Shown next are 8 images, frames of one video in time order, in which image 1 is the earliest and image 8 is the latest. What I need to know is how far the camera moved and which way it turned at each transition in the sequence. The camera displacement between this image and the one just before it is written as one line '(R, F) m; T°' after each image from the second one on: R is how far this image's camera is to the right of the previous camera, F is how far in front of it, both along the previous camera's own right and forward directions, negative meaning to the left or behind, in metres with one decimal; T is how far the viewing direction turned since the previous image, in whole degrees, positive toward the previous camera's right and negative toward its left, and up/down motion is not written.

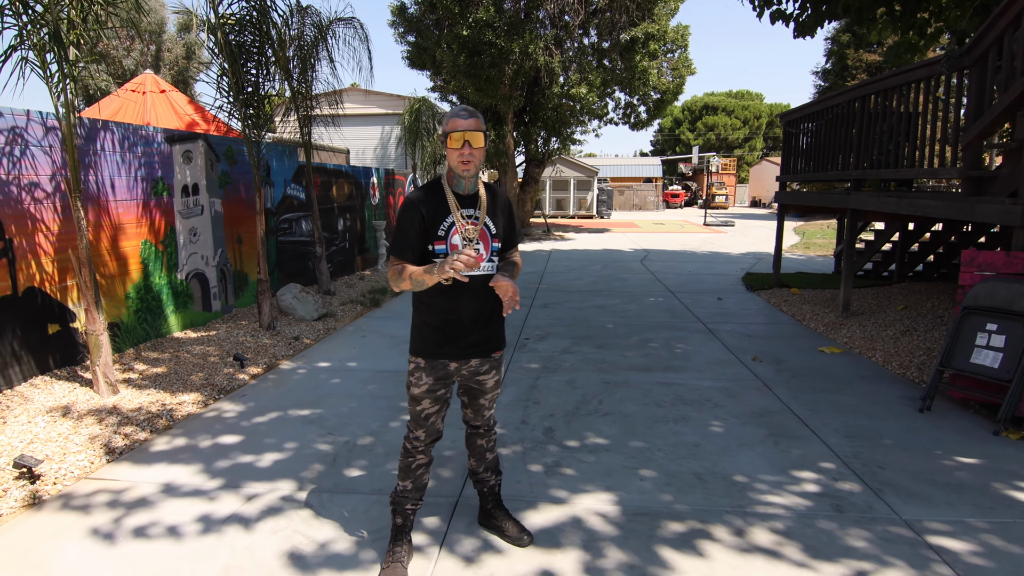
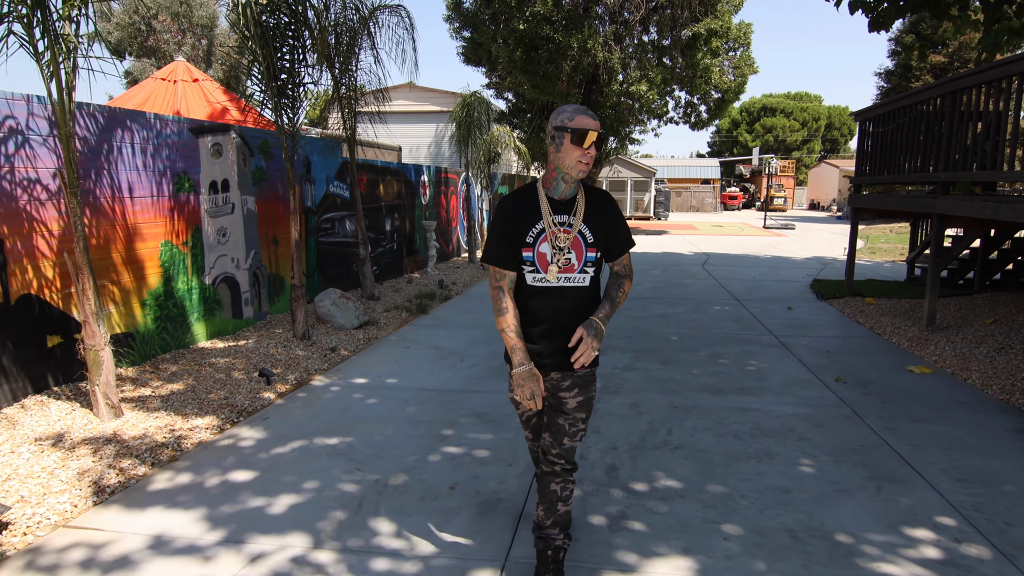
(0.0, +0.5) m; -3°
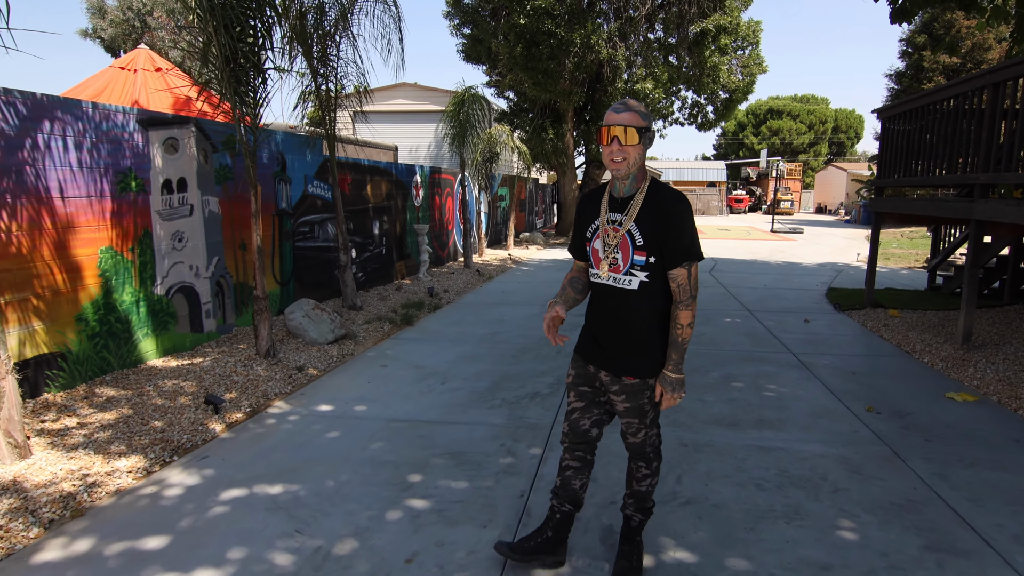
(+0.1, +0.6) m; 0°
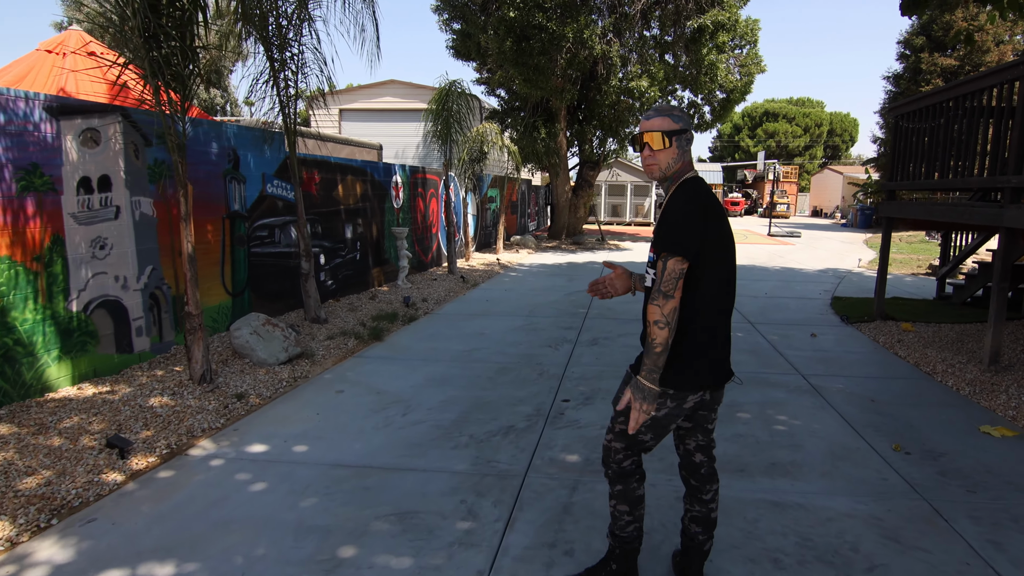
(+0.1, +0.6) m; 0°
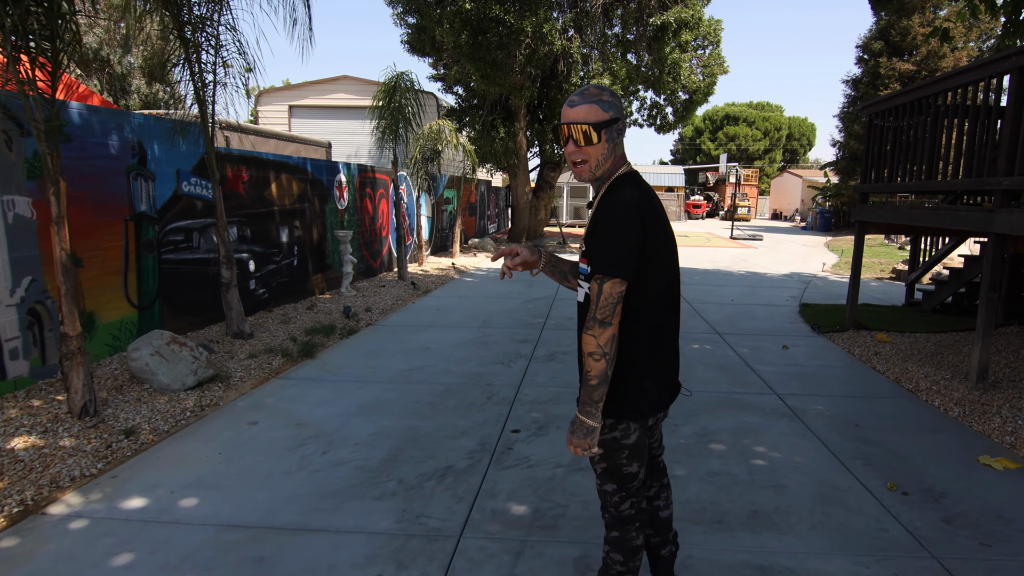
(+0.1, +0.6) m; +2°
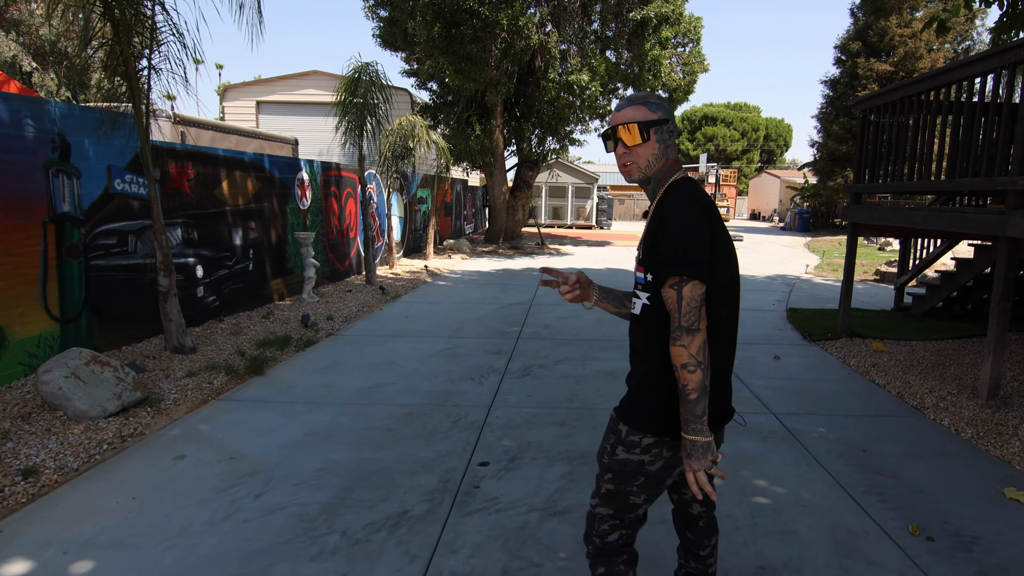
(0.0, +0.5) m; +1°
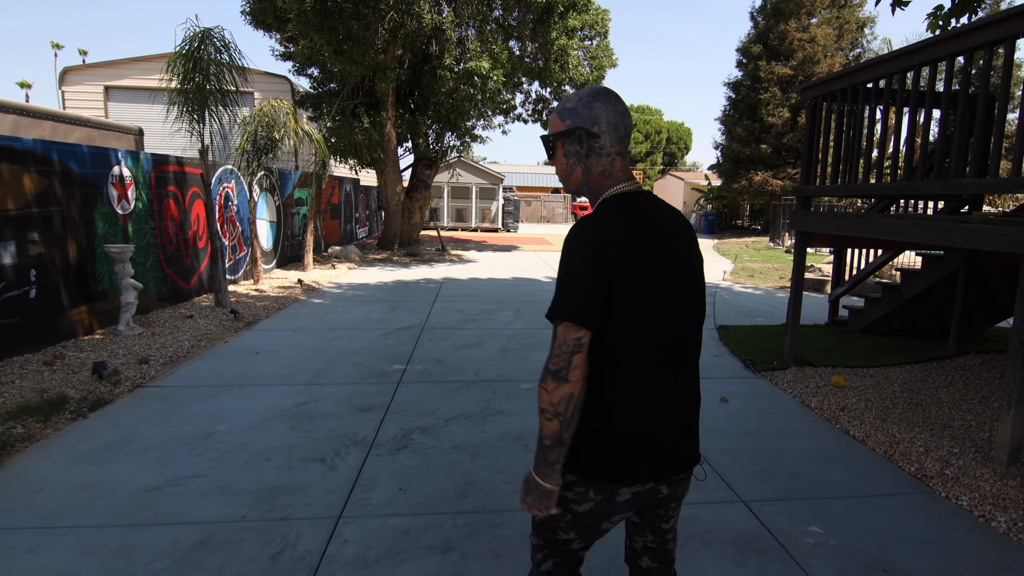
(+0.1, +1.5) m; +6°
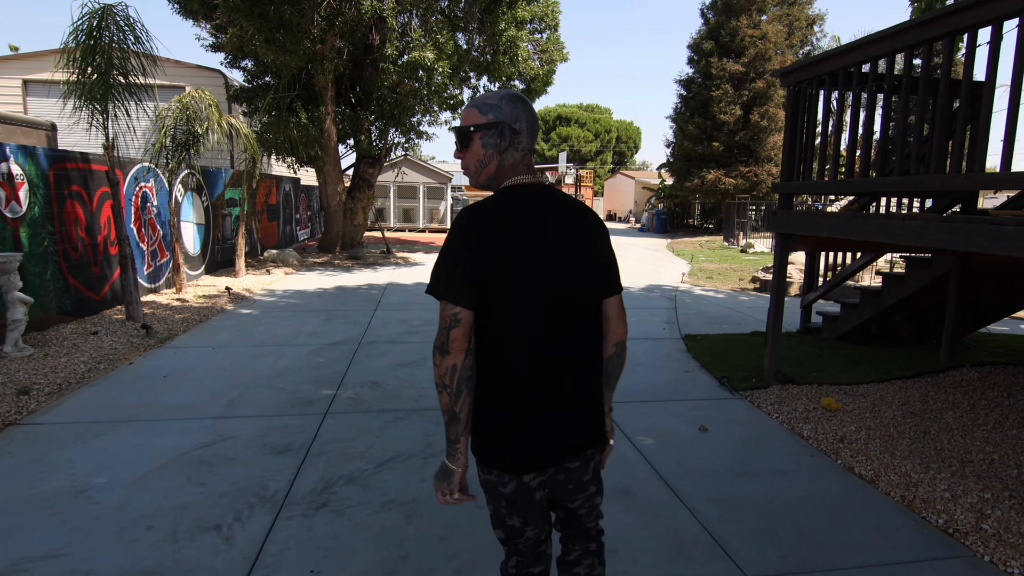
(0.0, +0.7) m; +3°
